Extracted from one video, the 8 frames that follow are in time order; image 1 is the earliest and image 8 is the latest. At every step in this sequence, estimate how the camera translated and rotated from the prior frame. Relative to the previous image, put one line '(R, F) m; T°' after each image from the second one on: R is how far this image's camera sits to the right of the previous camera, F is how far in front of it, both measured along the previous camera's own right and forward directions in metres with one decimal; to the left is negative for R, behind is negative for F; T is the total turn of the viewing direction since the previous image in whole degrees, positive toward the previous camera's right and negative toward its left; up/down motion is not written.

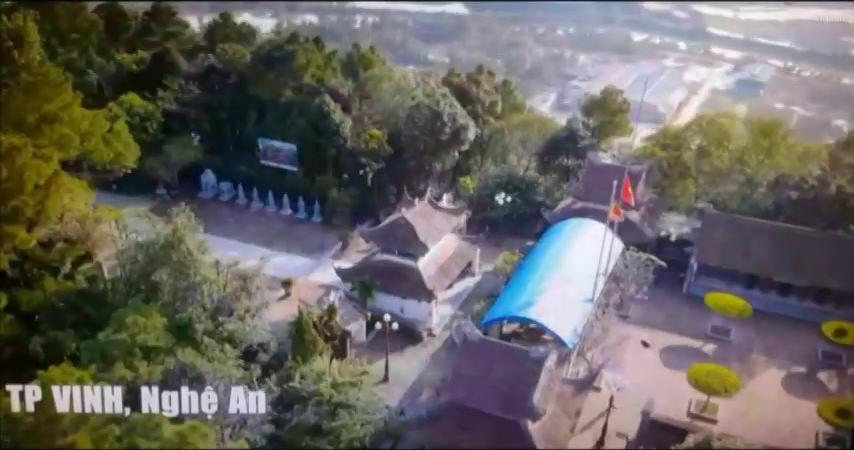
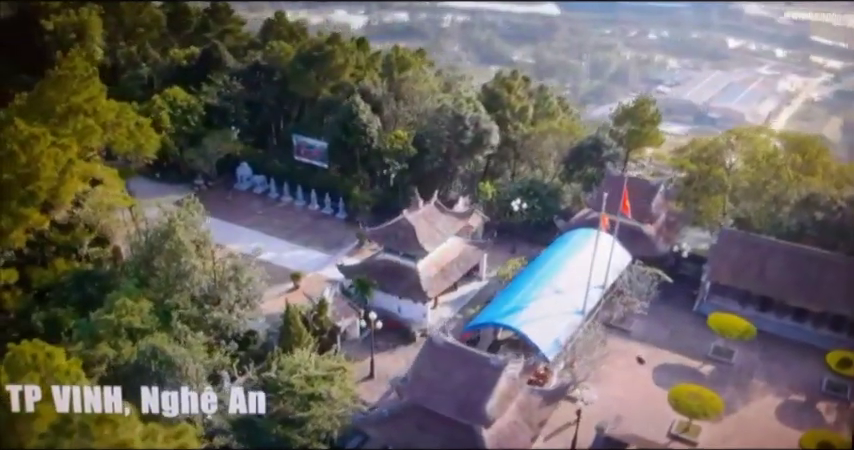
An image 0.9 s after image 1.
(+2.7, -0.3) m; -7°
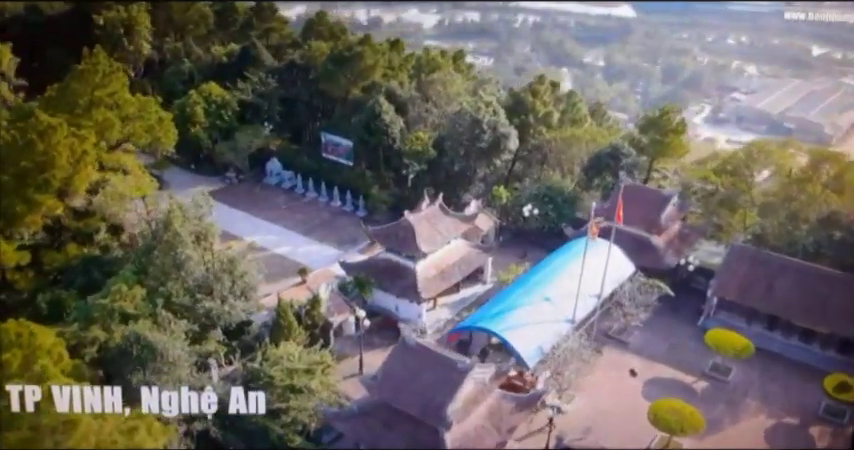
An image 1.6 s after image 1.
(+2.3, -0.2) m; -5°
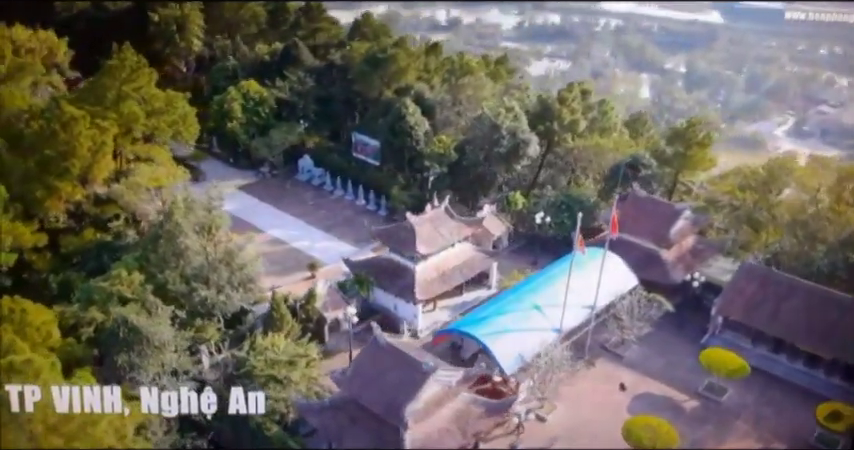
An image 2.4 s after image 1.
(+2.5, -0.2) m; -6°
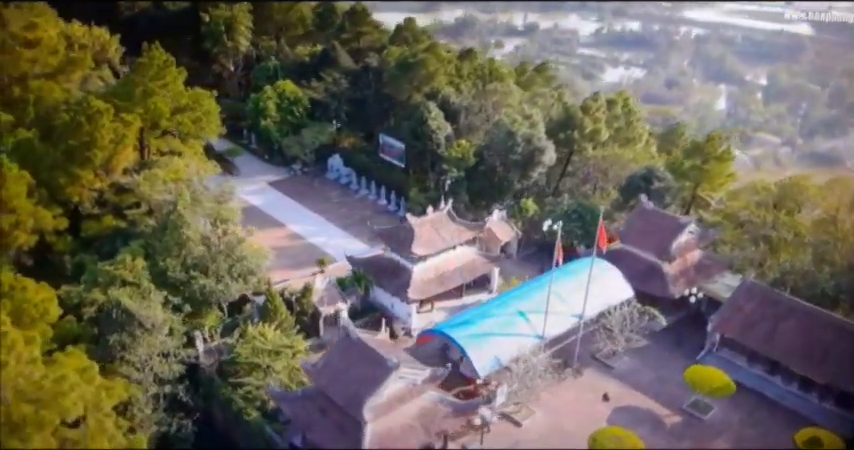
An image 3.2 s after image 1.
(+2.6, -0.4) m; -6°
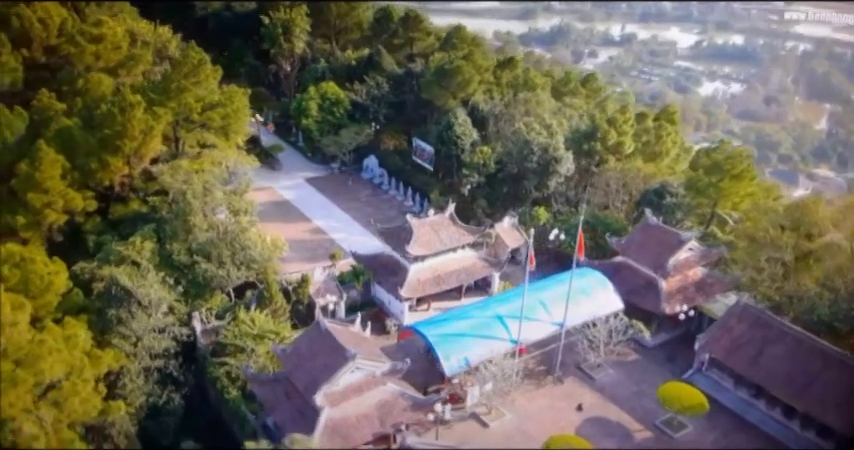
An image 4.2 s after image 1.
(+3.3, -0.6) m; -7°
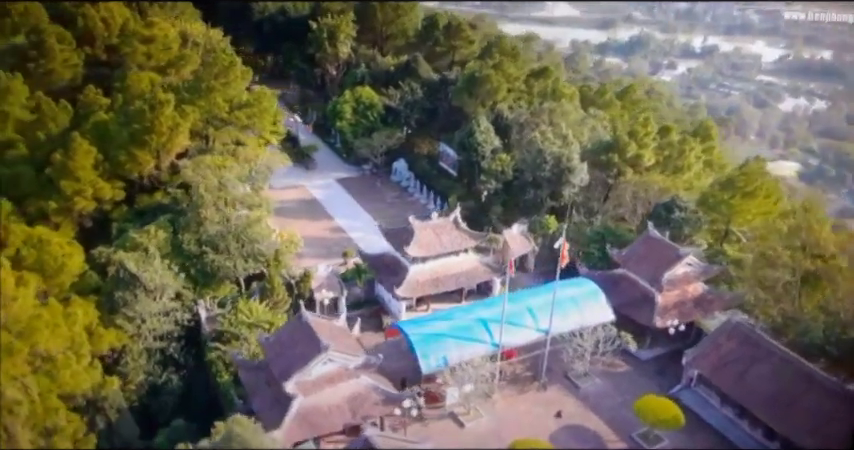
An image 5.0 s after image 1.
(+2.7, -0.6) m; -6°
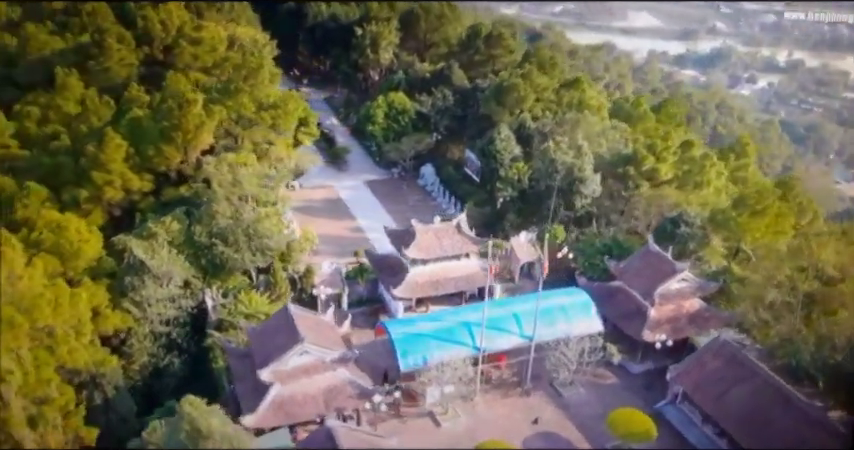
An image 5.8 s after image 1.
(+2.7, -0.5) m; -6°
